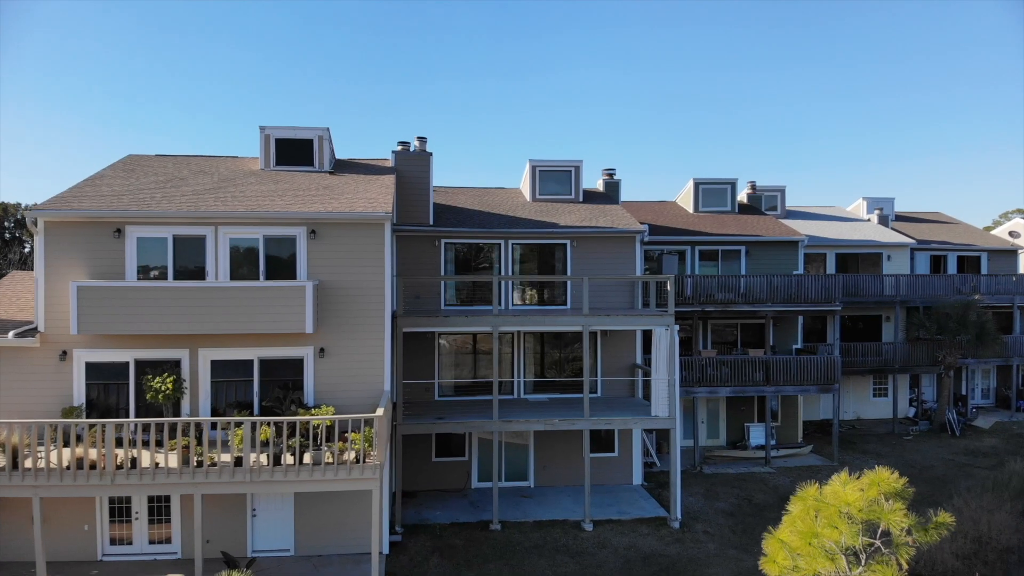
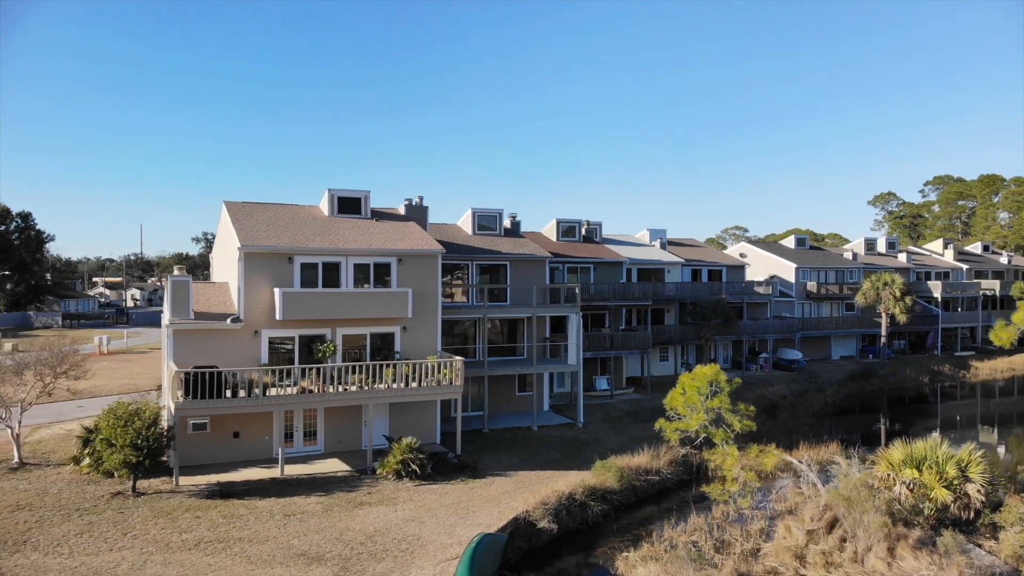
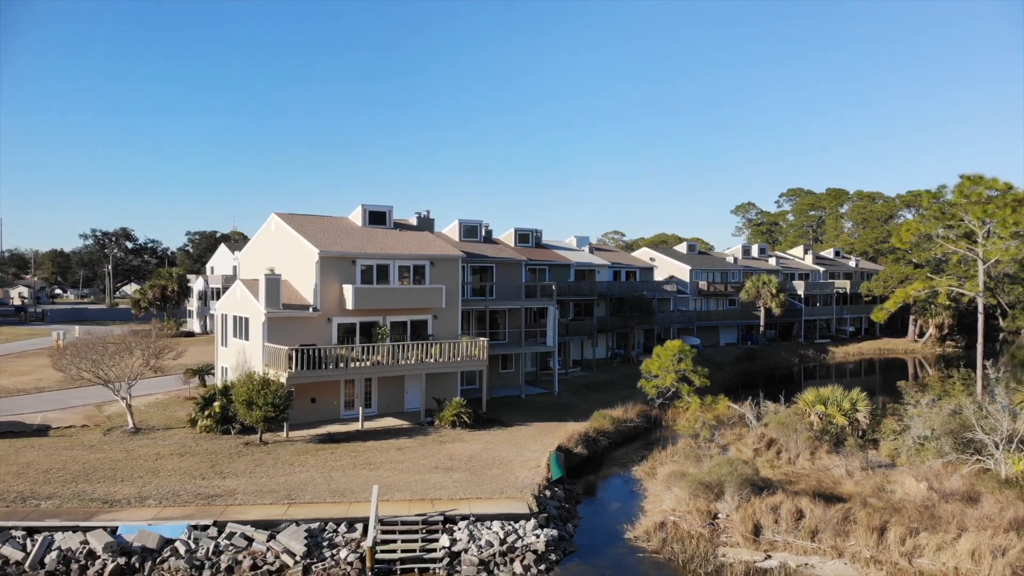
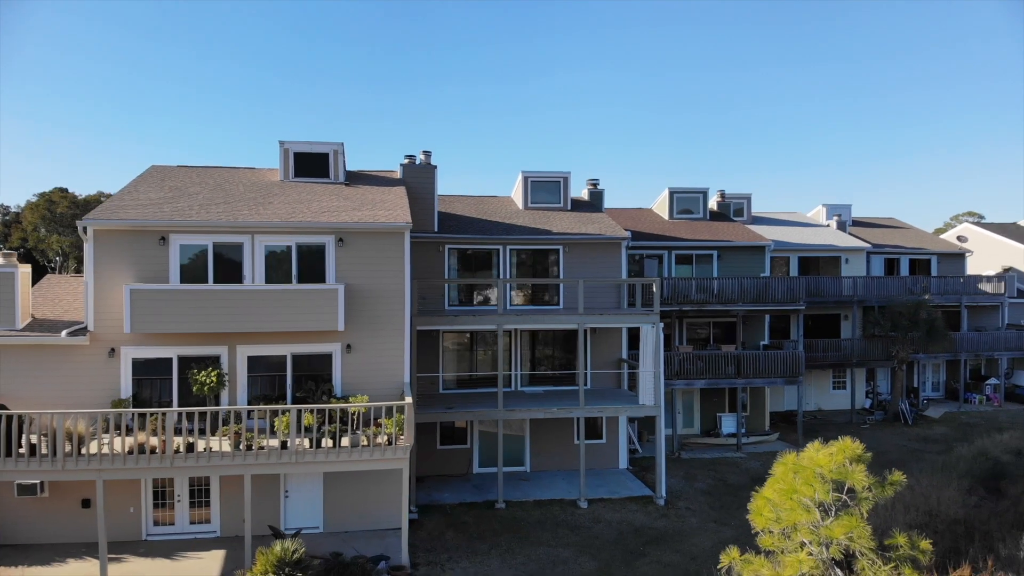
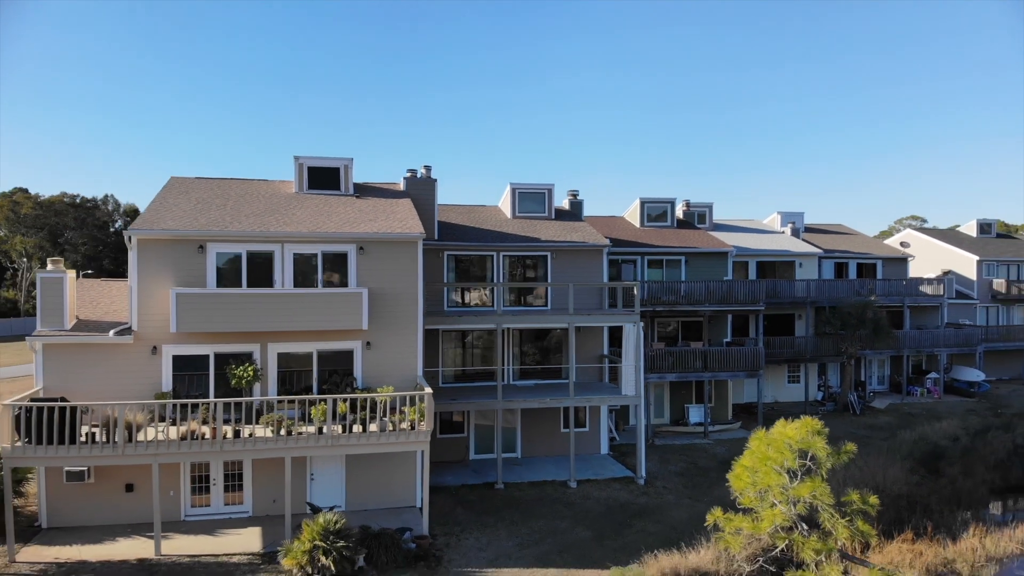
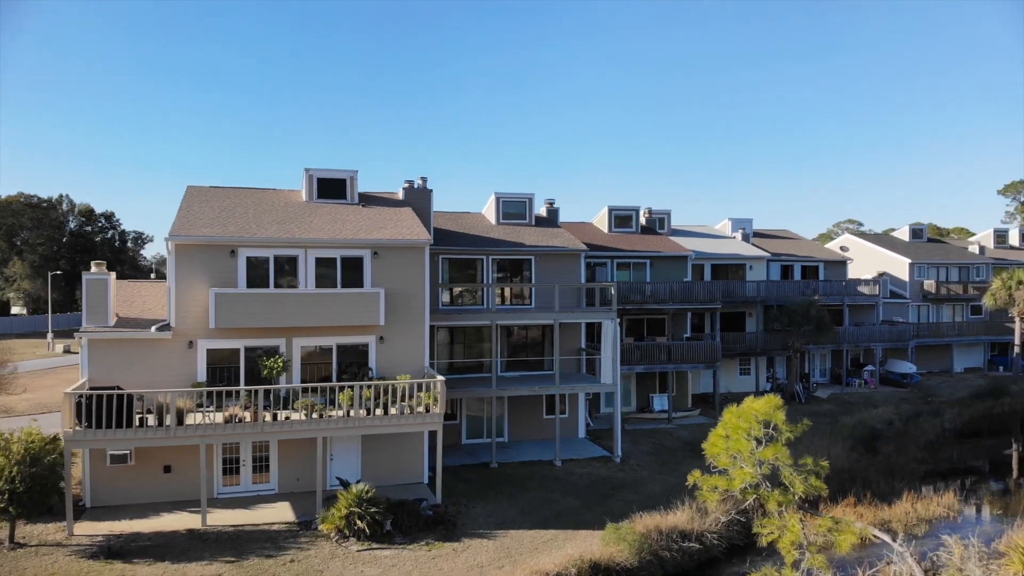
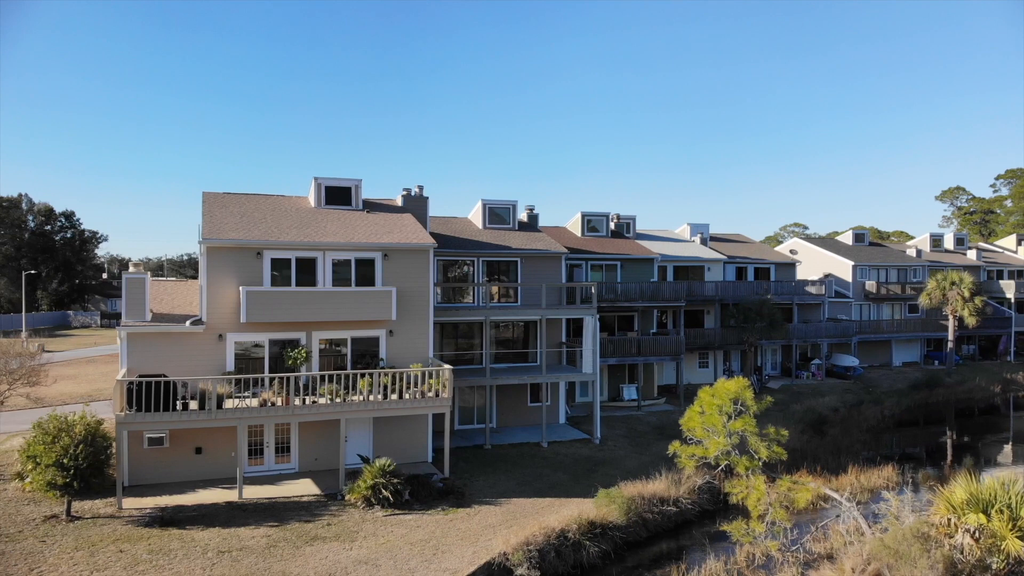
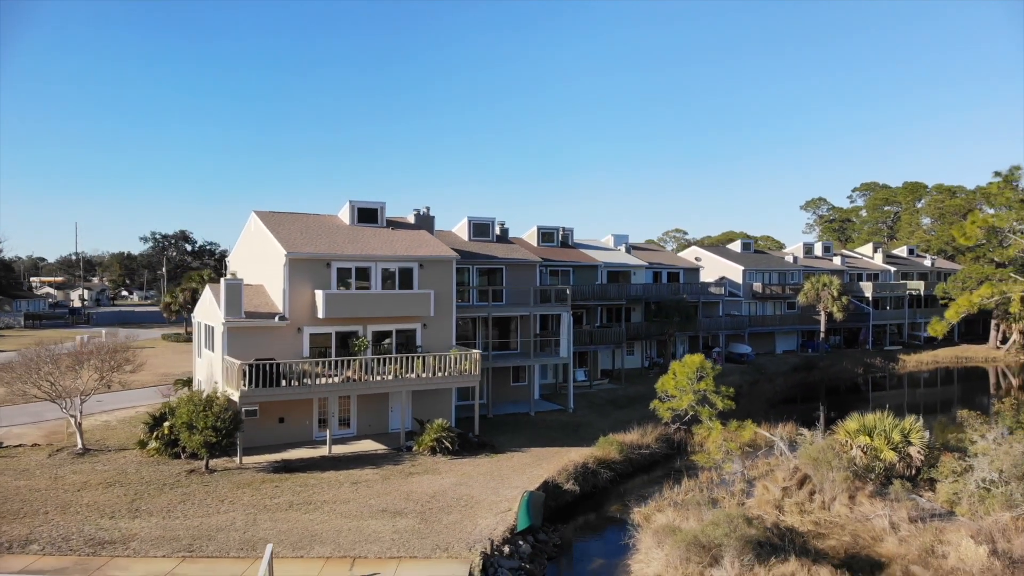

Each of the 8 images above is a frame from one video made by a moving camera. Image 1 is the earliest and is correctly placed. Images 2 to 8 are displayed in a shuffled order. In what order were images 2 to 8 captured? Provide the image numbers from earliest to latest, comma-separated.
4, 5, 6, 7, 2, 8, 3
